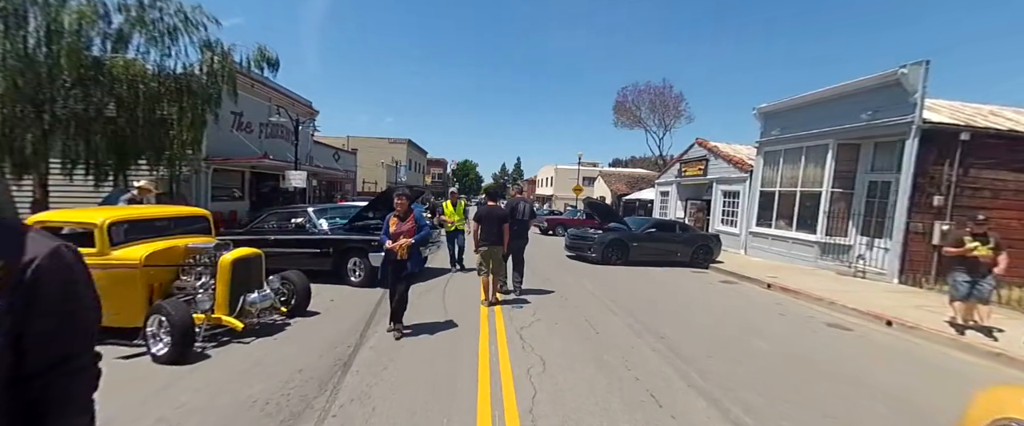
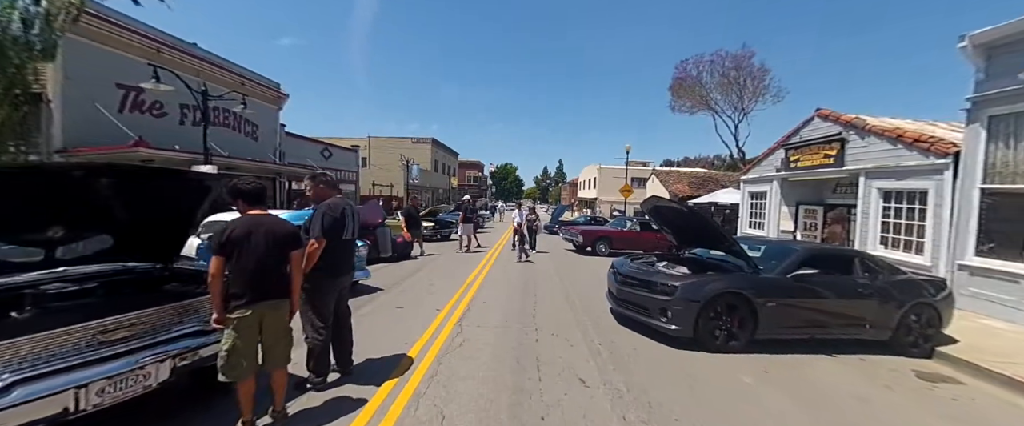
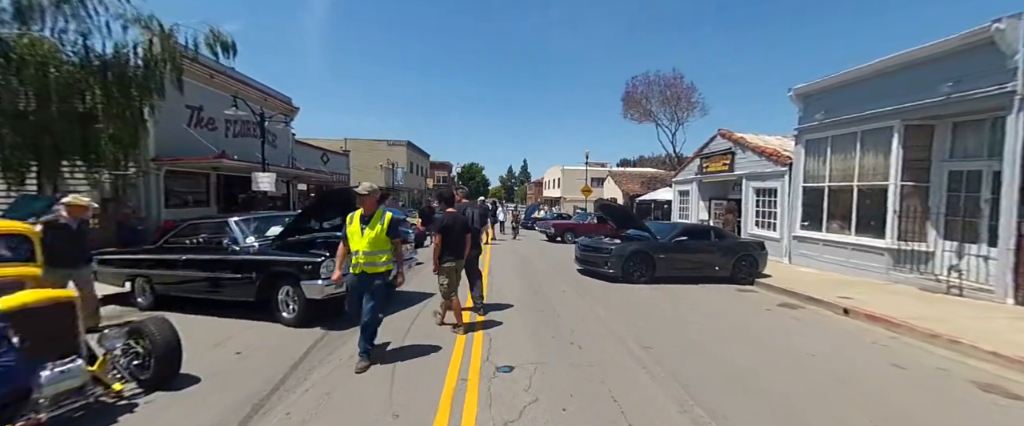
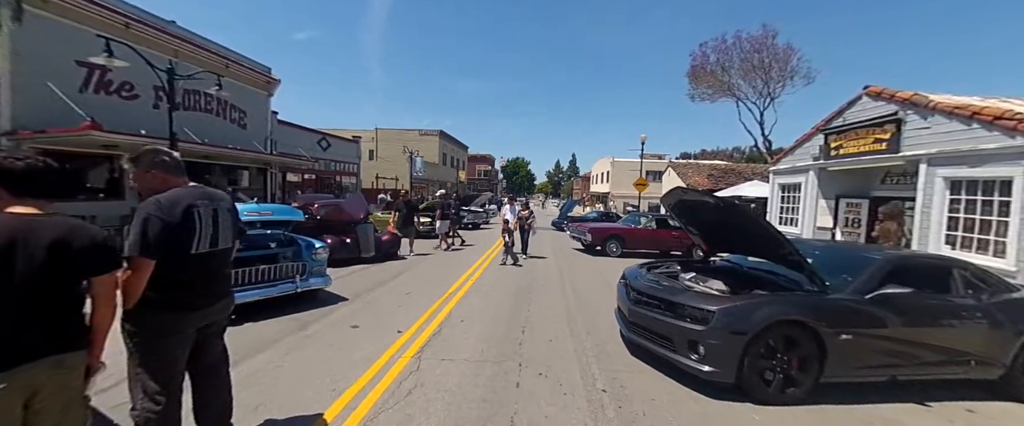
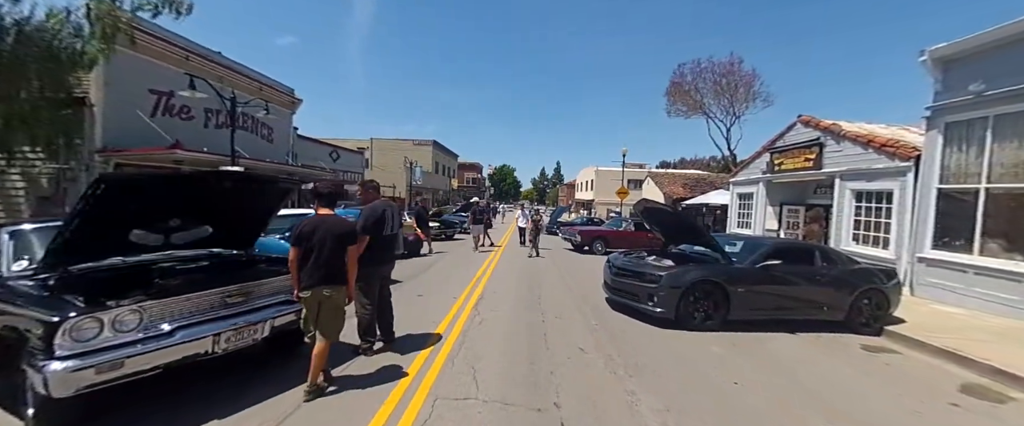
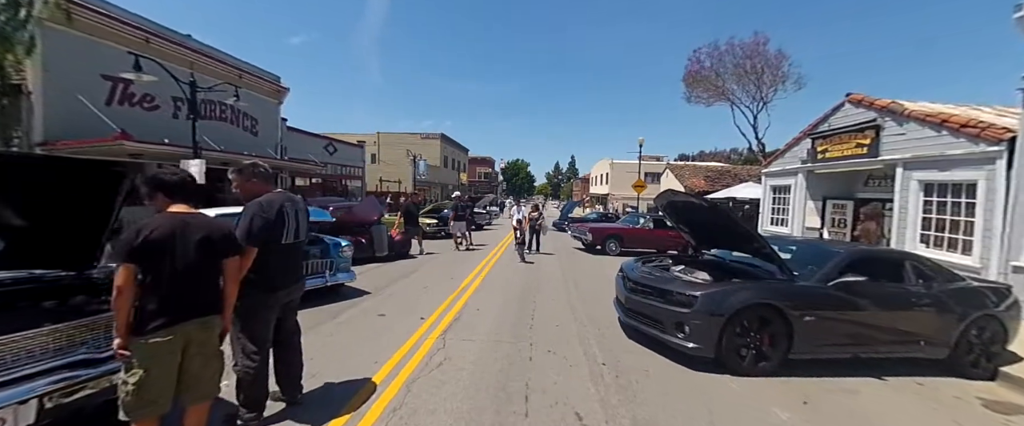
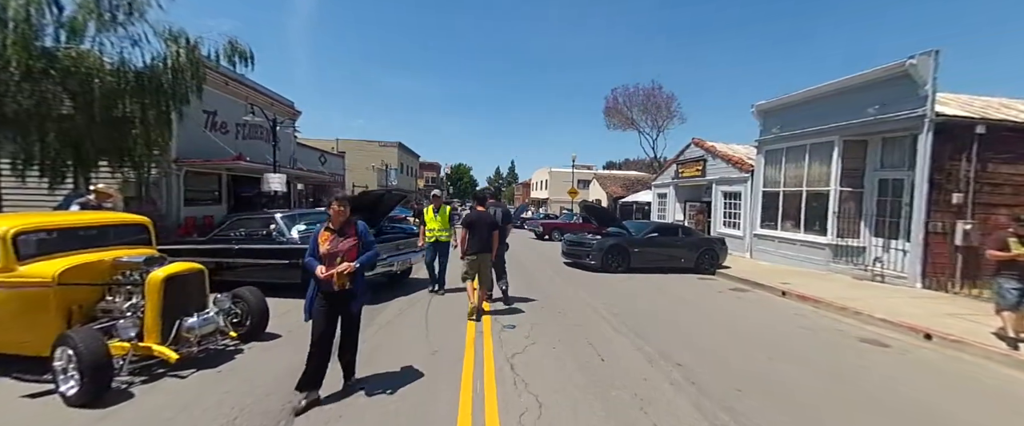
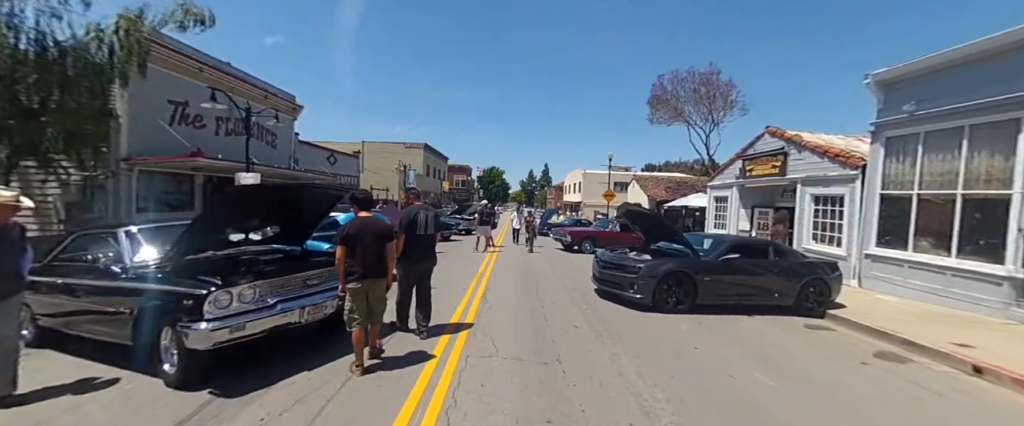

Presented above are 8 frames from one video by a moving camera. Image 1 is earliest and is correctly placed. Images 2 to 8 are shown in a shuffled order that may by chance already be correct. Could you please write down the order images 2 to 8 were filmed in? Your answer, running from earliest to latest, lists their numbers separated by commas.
7, 3, 8, 5, 2, 6, 4
